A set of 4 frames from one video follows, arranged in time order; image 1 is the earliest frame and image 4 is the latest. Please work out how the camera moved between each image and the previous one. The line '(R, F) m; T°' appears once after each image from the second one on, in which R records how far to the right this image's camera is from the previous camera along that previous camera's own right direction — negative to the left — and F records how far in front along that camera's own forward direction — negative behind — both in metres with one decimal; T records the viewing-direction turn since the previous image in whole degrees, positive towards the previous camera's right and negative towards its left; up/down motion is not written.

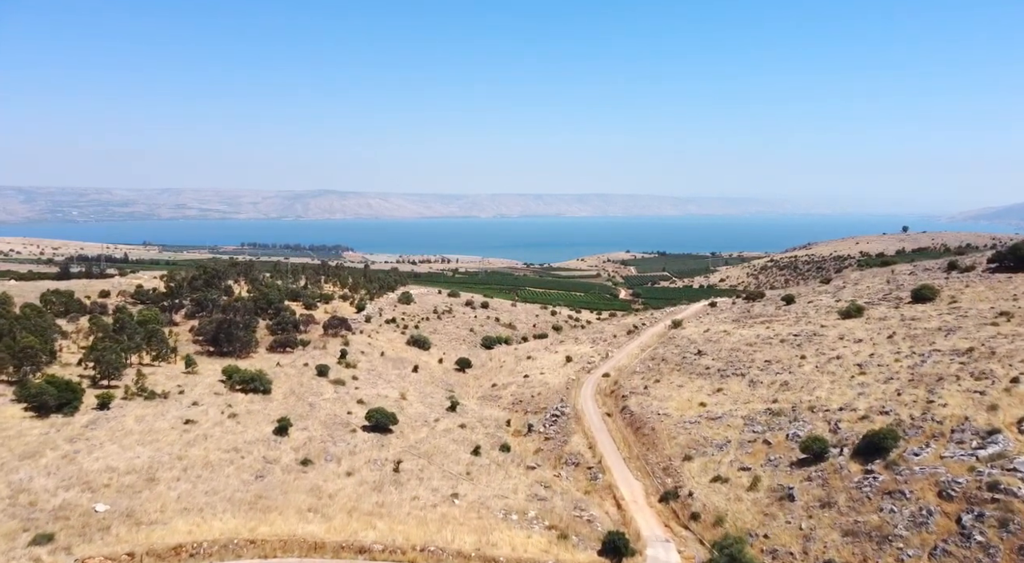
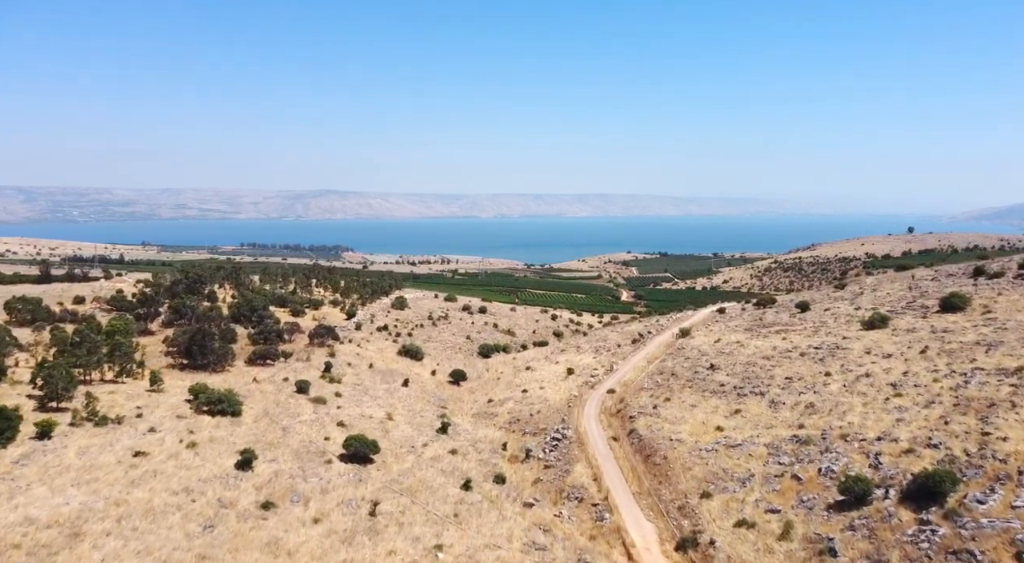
(+0.2, +4.1) m; 0°
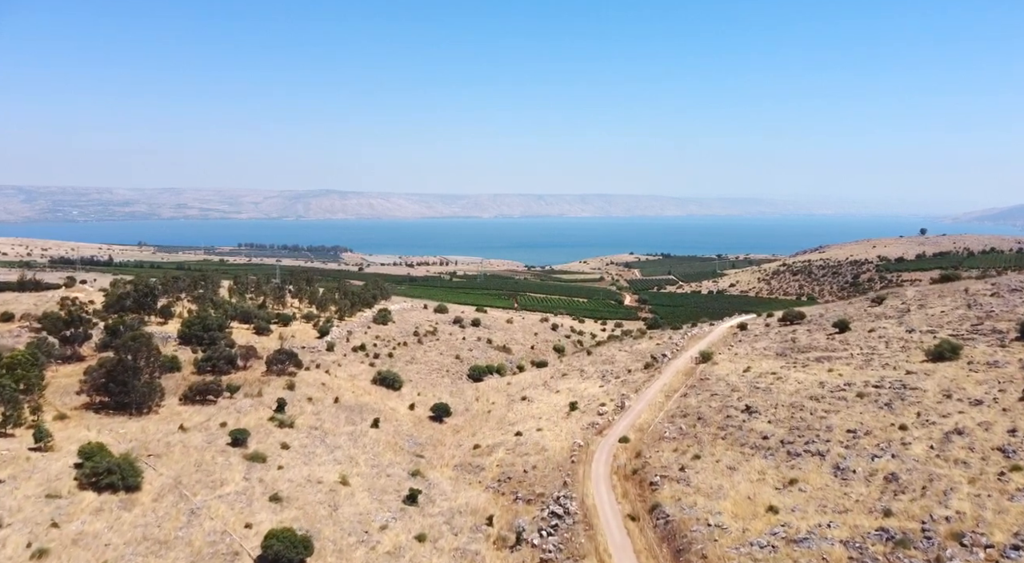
(+0.6, +9.3) m; 0°
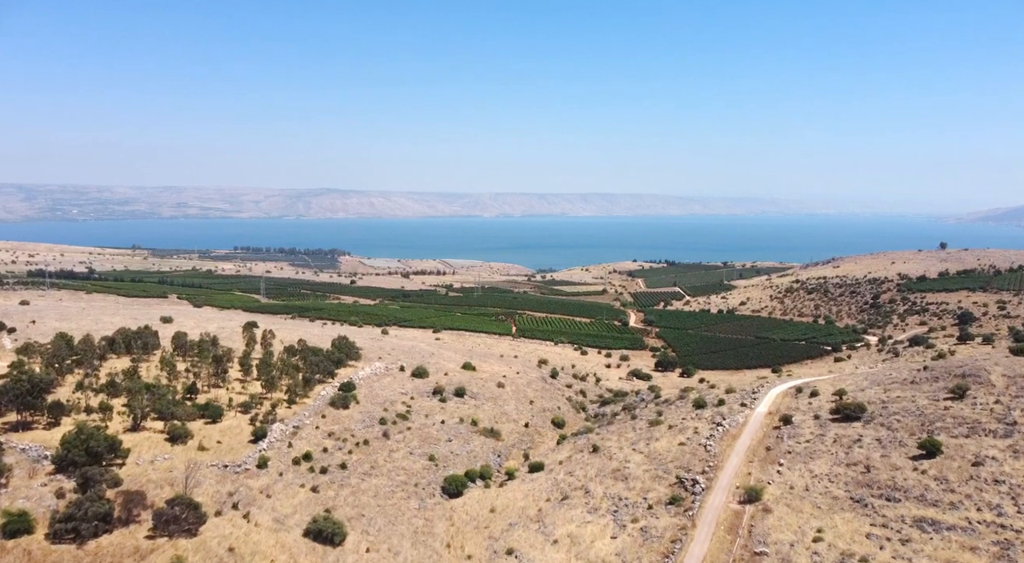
(+1.0, +14.7) m; 0°
